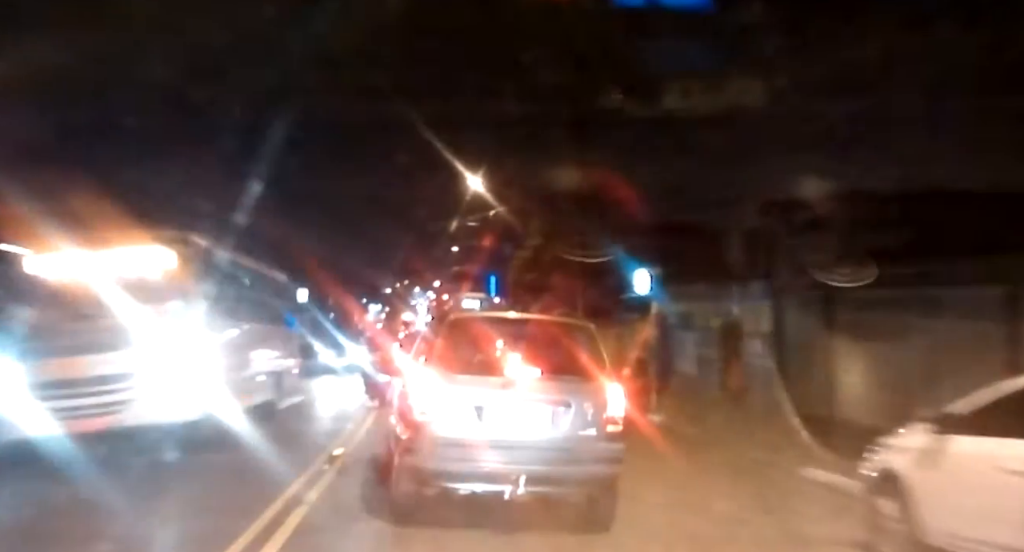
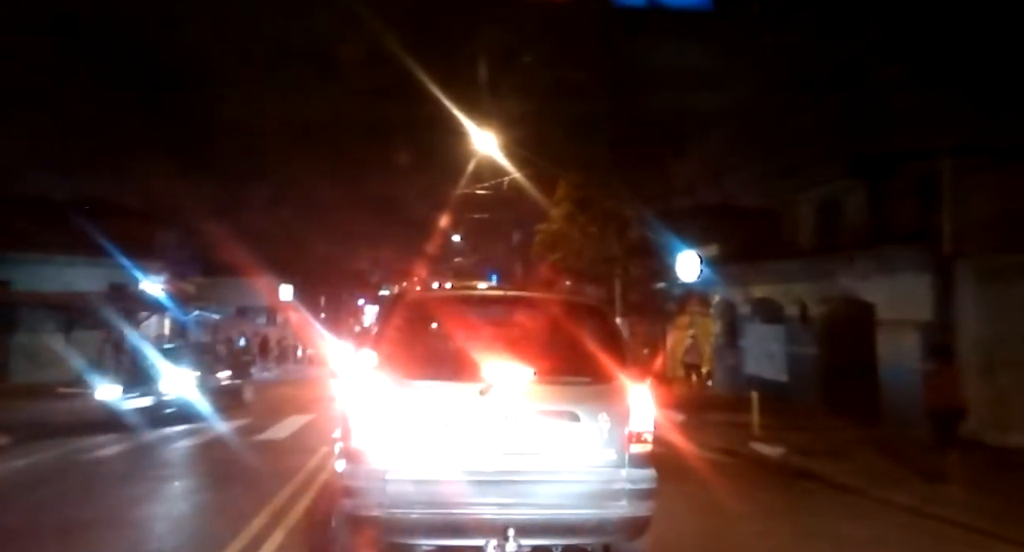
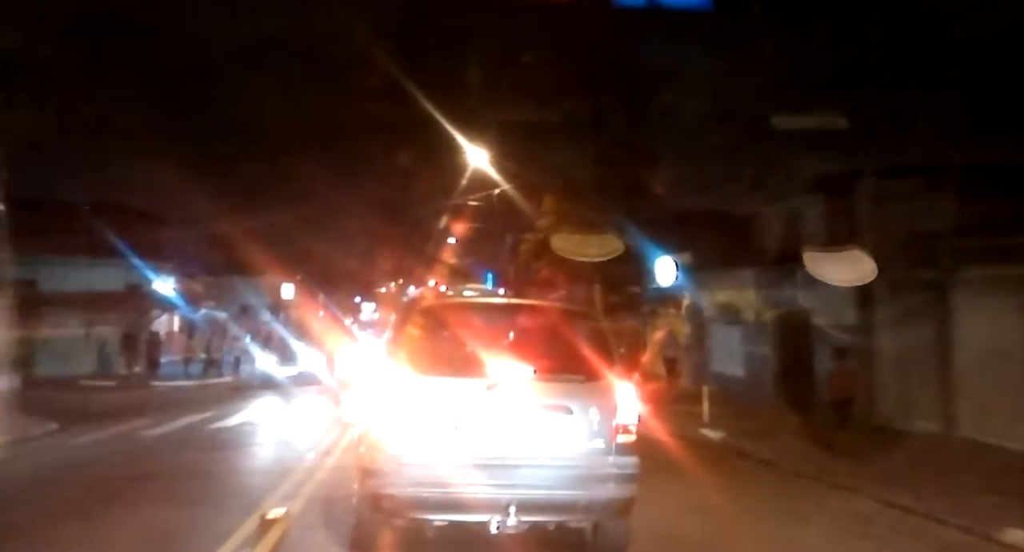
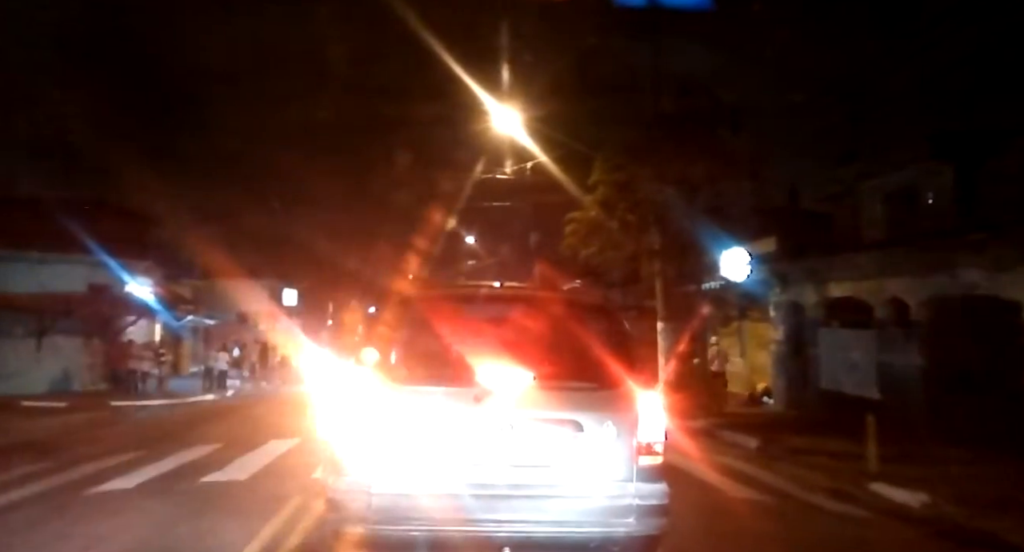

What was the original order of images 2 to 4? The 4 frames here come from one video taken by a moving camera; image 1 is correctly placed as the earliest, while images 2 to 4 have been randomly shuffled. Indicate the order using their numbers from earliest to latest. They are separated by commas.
3, 2, 4
